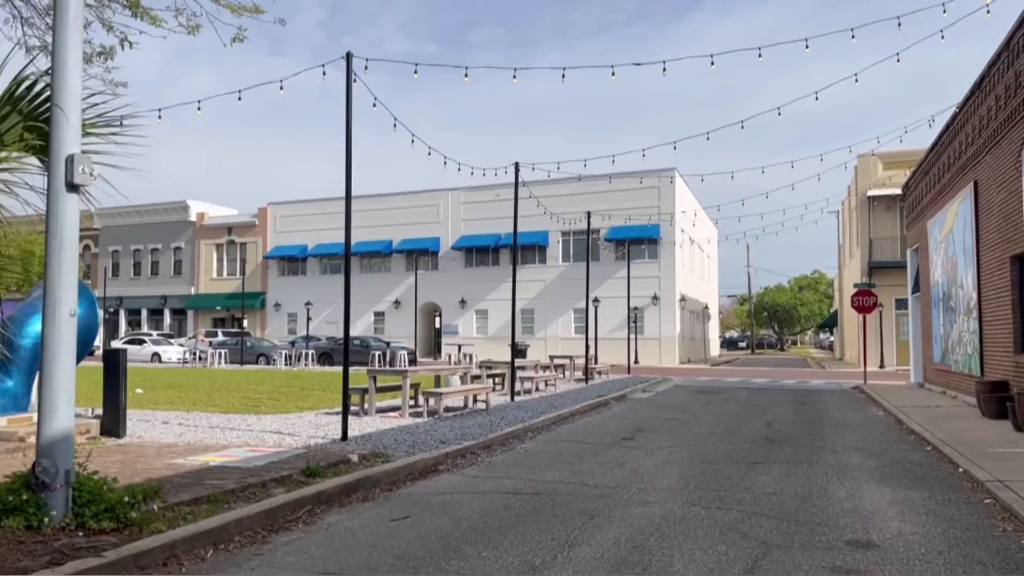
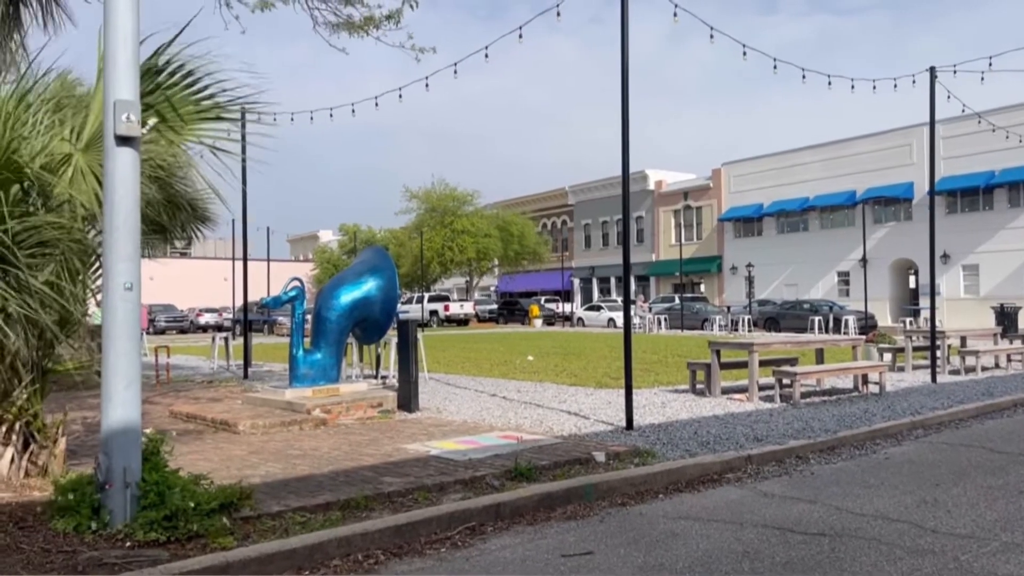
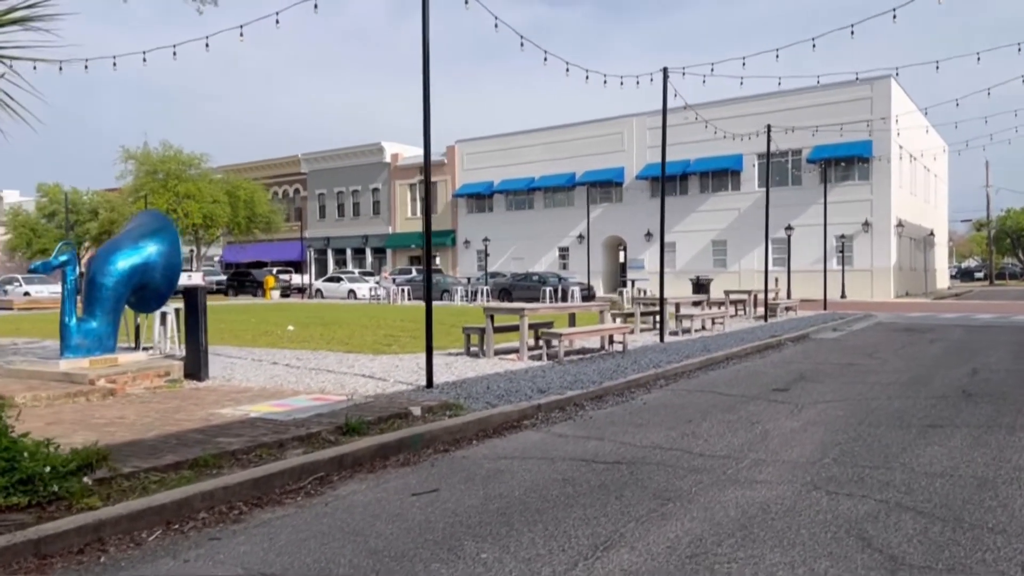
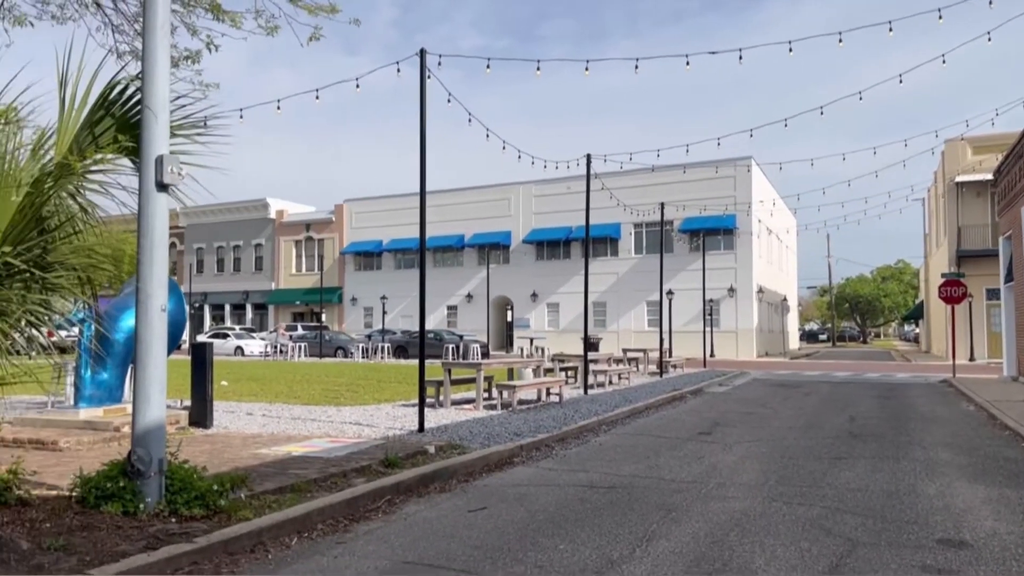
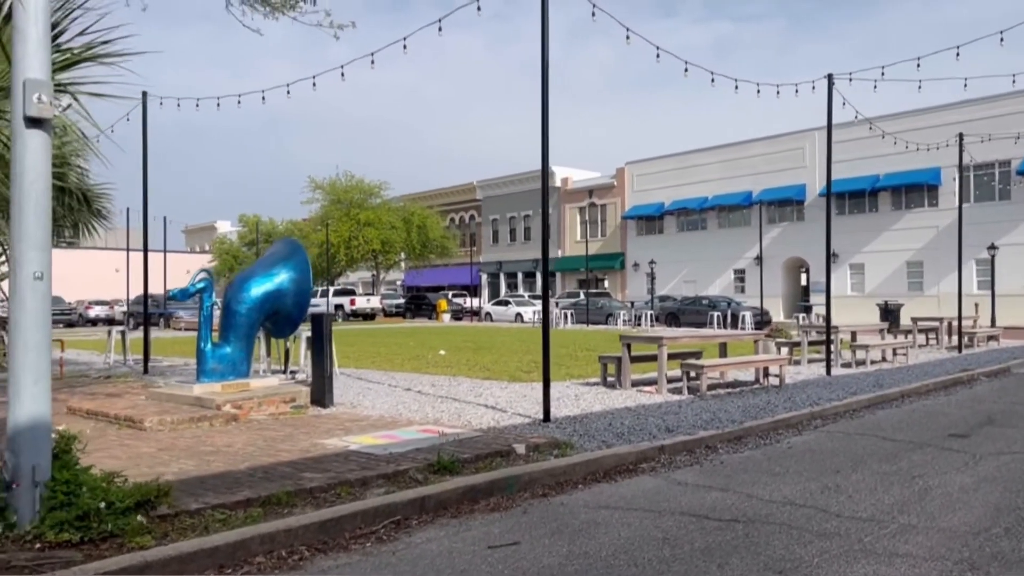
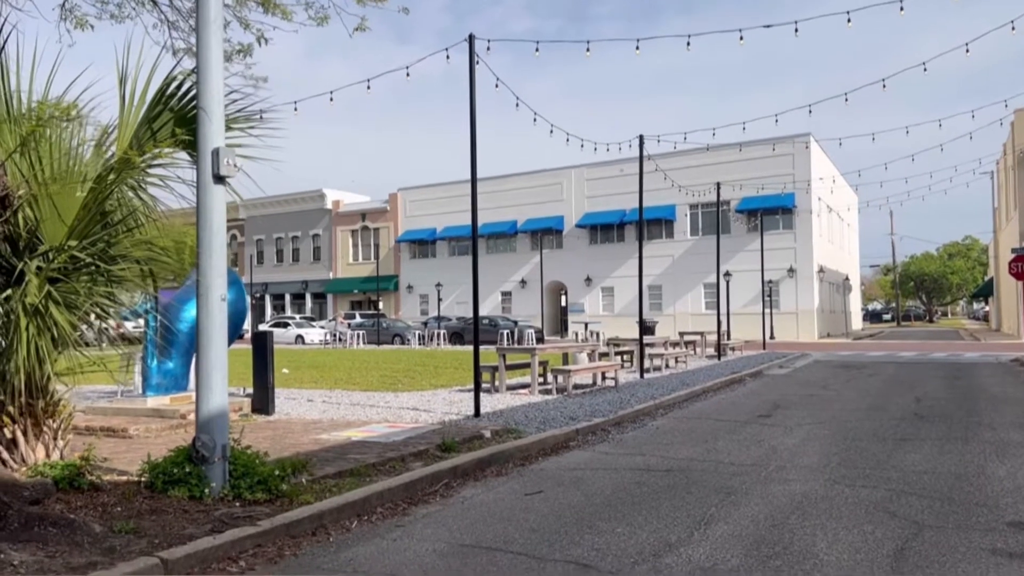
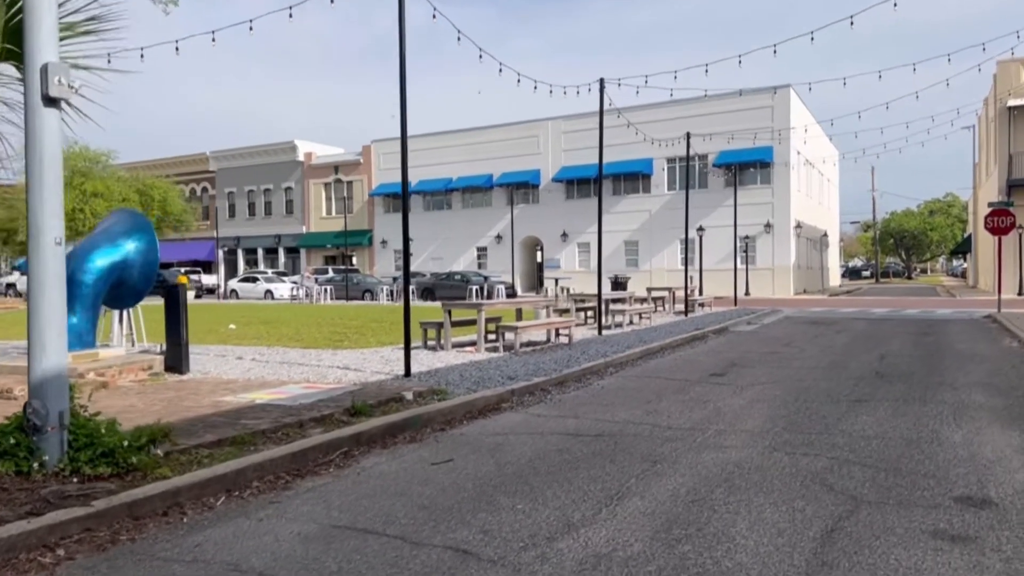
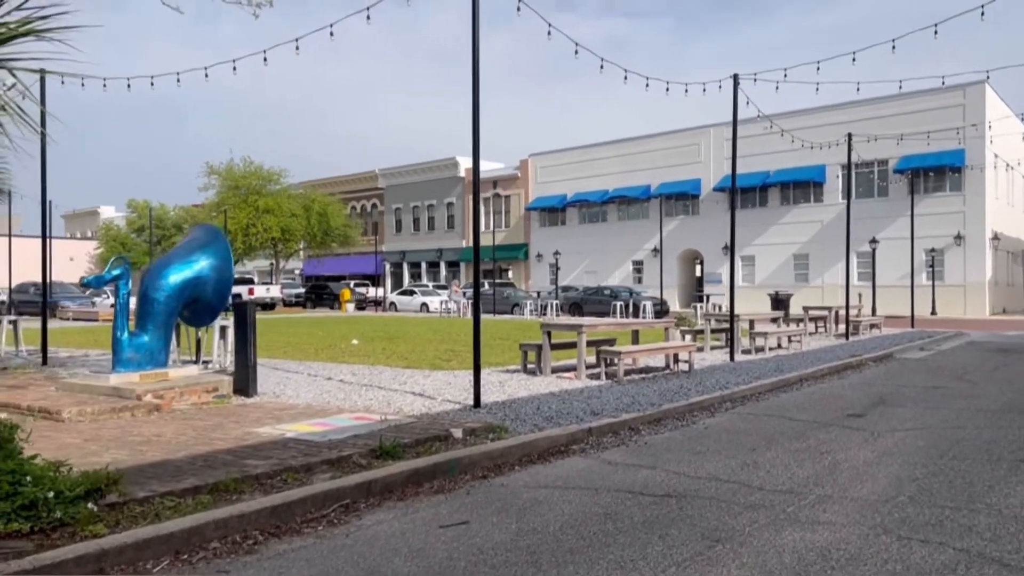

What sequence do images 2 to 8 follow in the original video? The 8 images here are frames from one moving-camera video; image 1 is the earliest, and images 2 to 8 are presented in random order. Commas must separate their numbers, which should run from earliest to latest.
4, 6, 7, 3, 8, 5, 2
